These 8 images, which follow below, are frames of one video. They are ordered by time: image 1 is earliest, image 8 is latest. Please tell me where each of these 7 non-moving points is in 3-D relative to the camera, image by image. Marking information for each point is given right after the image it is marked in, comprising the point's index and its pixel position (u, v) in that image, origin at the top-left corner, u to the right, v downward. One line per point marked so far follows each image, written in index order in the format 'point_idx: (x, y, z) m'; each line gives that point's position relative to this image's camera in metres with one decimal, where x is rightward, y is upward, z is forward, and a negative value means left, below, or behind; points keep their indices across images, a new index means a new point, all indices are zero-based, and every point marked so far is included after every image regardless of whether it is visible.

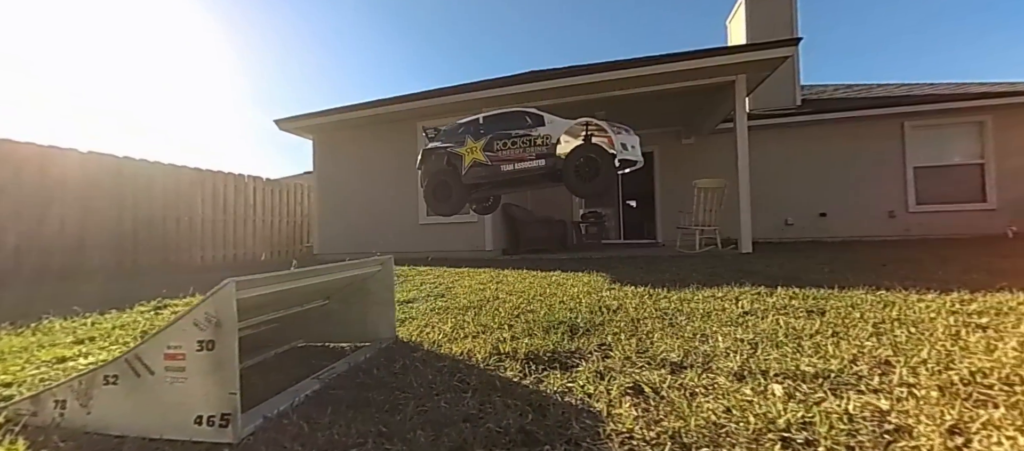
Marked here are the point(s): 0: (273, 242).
0: (-5.2, -0.4, +7.8) m
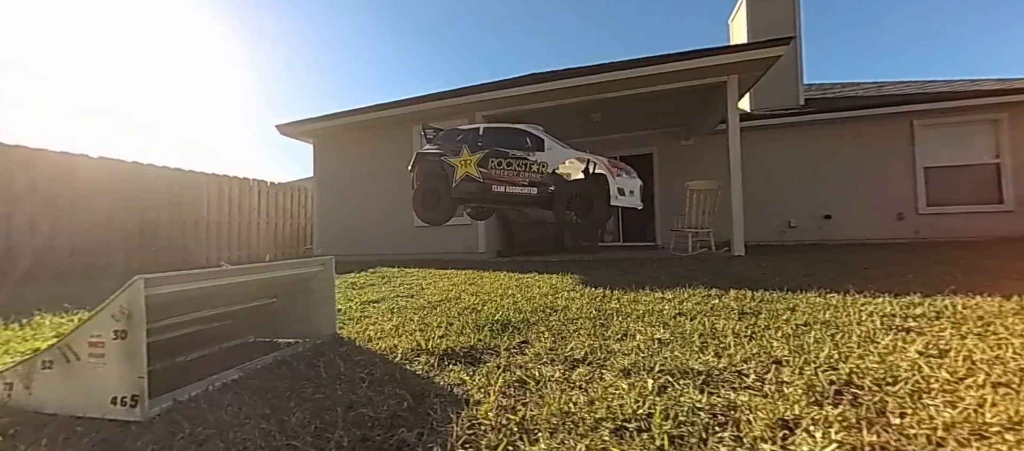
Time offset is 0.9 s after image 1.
0: (-5.3, -0.5, +8.0) m
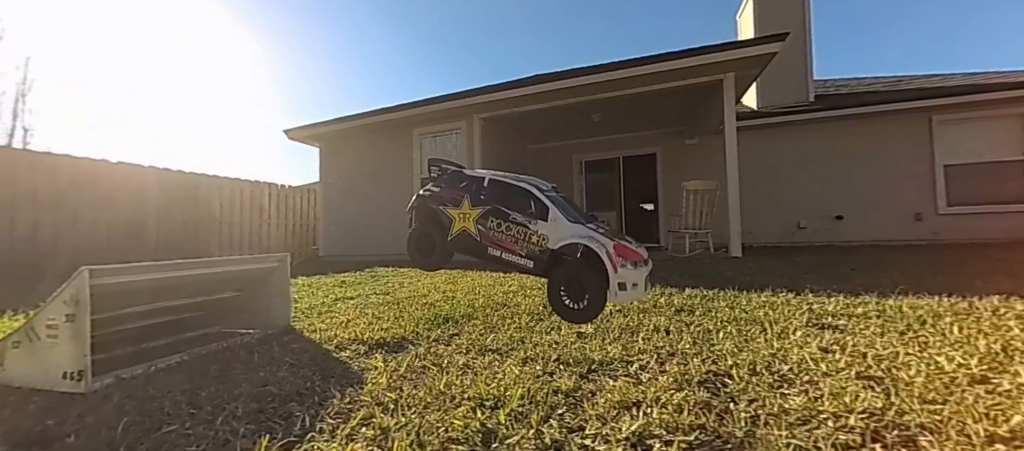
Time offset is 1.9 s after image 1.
0: (-5.3, -0.5, +8.4) m
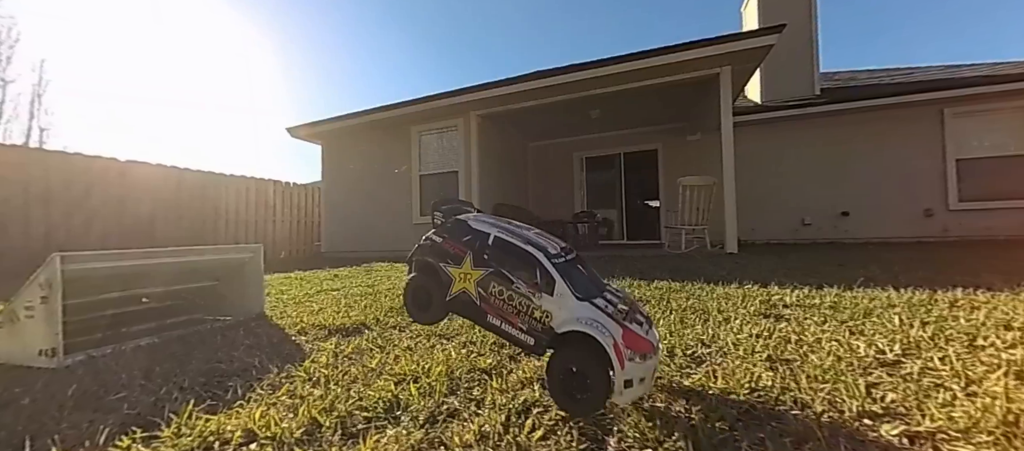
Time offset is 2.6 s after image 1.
0: (-5.4, -0.4, +8.5) m
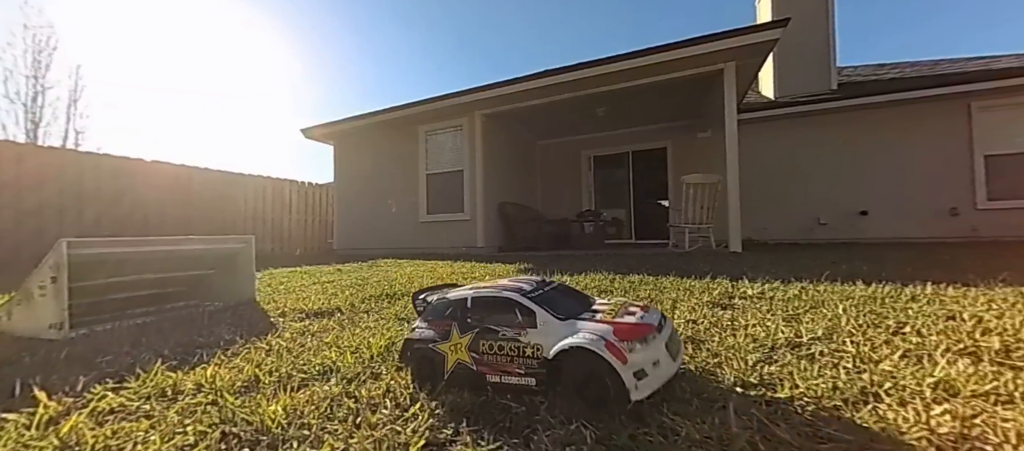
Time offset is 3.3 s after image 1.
0: (-5.2, -0.3, +8.9) m
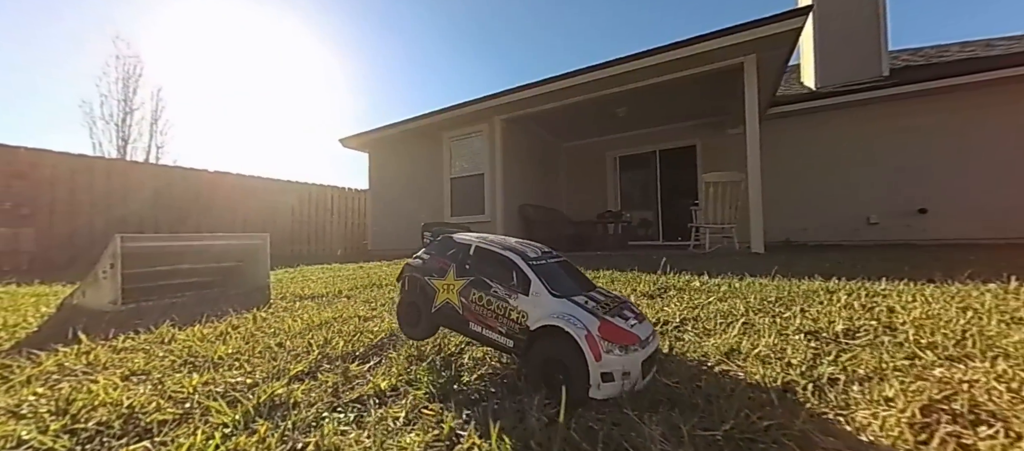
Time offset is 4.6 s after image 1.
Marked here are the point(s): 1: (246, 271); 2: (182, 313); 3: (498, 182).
0: (-4.7, -0.4, +9.6) m
1: (-1.9, -0.3, +2.6) m
2: (-1.6, -0.4, +1.8) m
3: (-0.3, +1.0, +7.9) m
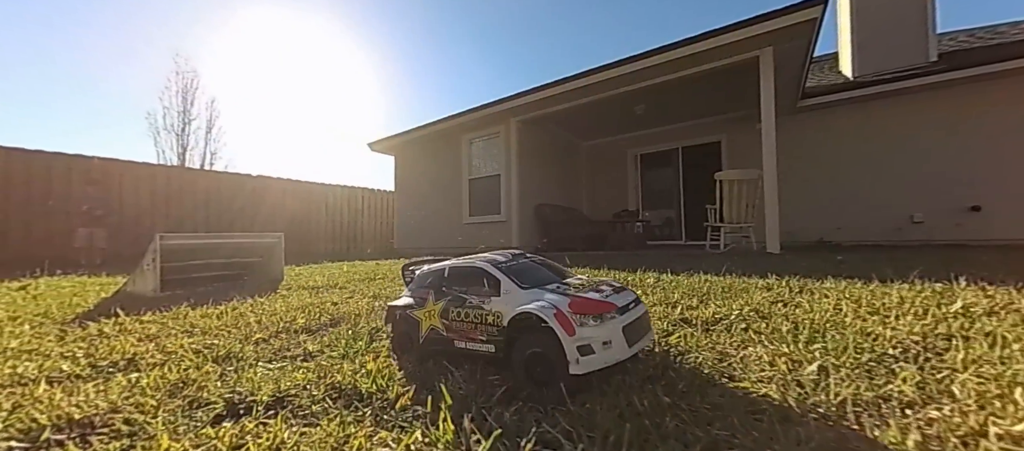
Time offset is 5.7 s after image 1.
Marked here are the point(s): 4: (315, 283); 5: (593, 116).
0: (-4.1, -0.4, +10.2) m
1: (-2.1, -0.3, +2.9) m
2: (-1.8, -0.4, +2.1) m
3: (0.0, +1.0, +8.1) m
4: (-1.7, -0.4, +2.9) m
5: (+2.0, +2.7, +8.6) m
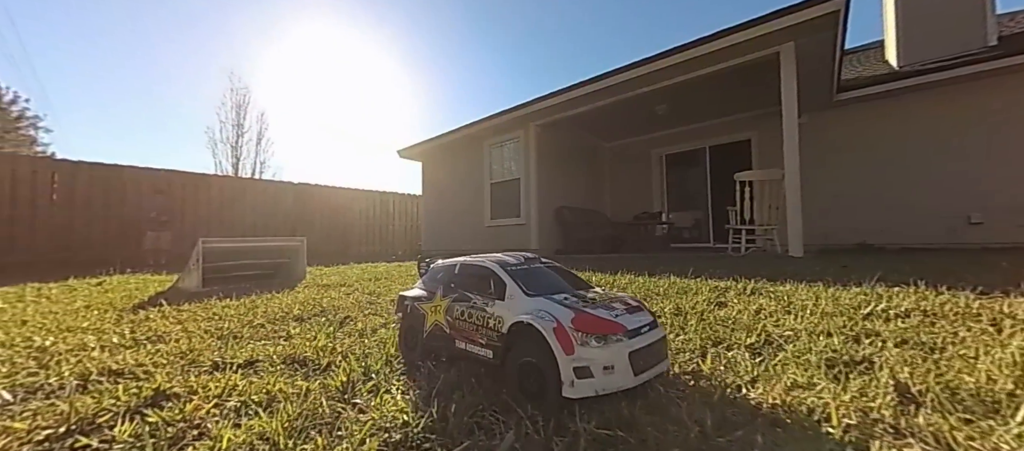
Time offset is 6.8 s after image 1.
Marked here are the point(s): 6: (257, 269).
0: (-3.5, -0.5, +10.7) m
1: (-2.1, -0.4, +3.3) m
2: (-1.9, -0.5, +2.5) m
3: (+0.5, +1.0, +8.3) m
4: (-1.7, -0.5, +3.2) m
5: (+2.5, +2.6, +8.6) m
6: (-2.5, -0.4, +3.2) m
